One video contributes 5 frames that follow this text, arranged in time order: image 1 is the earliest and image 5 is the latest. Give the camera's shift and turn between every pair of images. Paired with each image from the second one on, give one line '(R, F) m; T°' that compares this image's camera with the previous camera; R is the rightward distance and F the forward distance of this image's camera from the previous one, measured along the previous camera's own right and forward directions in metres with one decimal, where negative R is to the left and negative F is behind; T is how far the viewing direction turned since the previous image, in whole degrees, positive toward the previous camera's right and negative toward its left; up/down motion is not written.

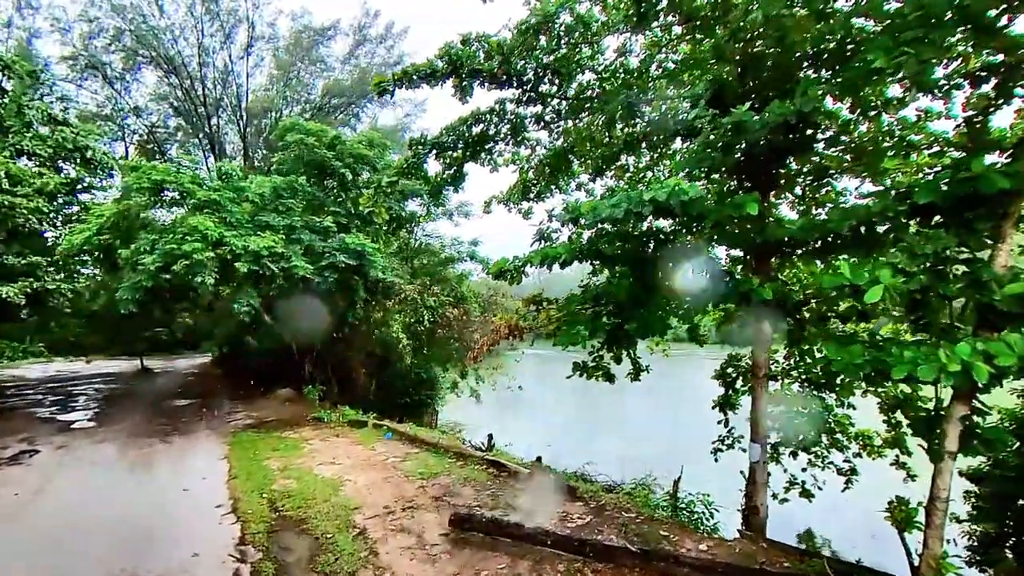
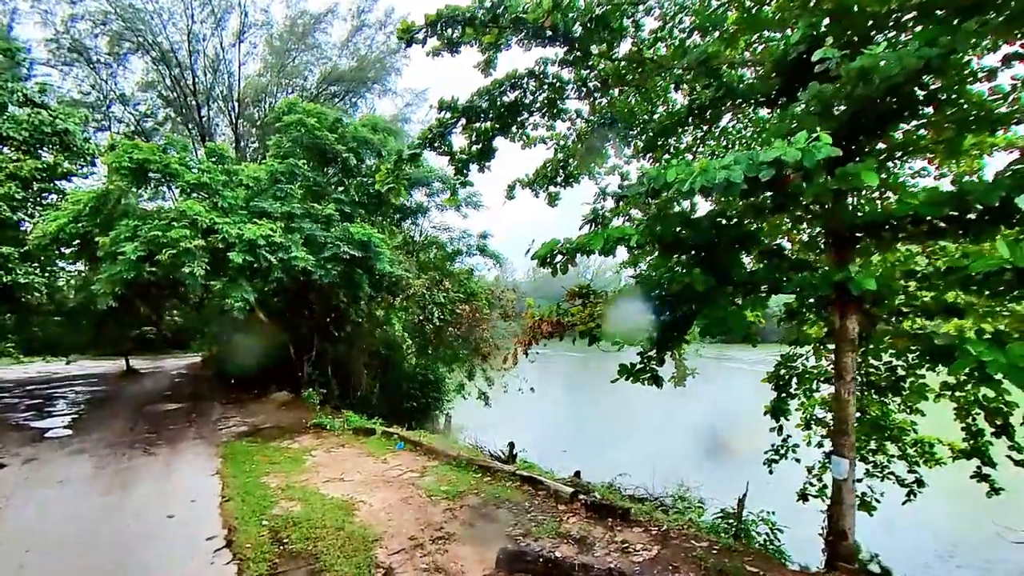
(-0.3, +0.5) m; +1°
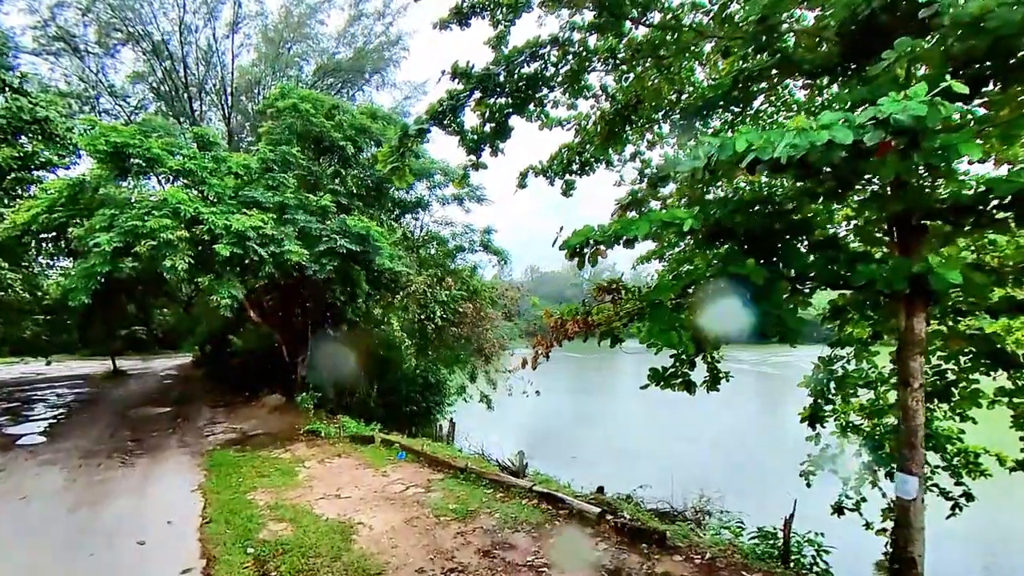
(-0.1, +0.4) m; 0°
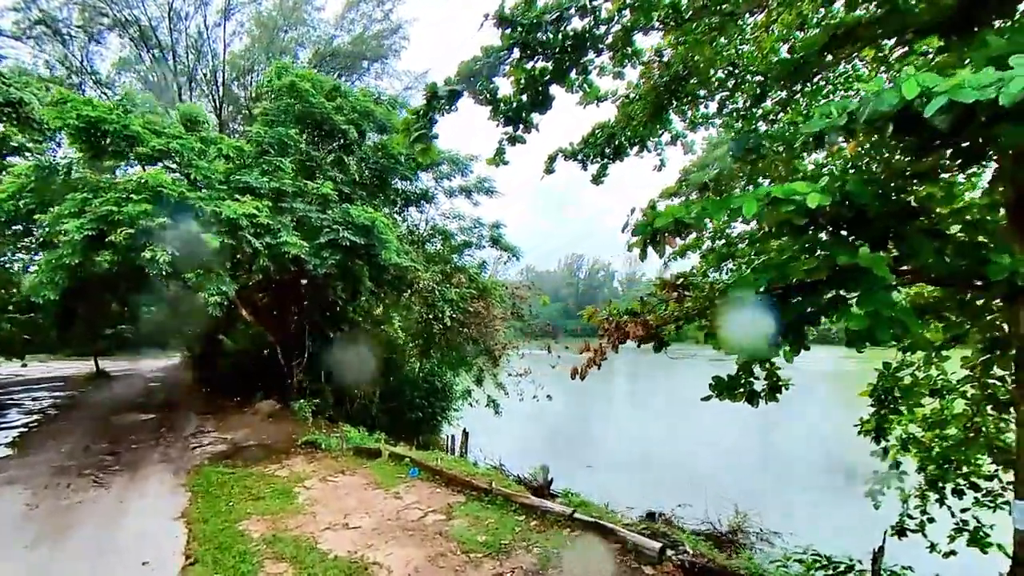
(-0.3, +0.5) m; +1°
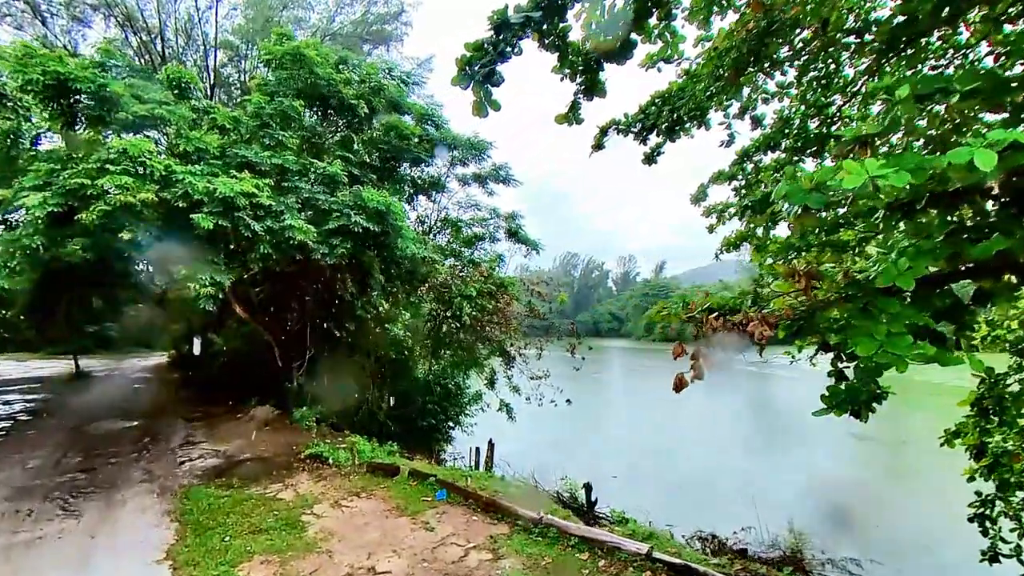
(-0.3, +0.5) m; +1°
